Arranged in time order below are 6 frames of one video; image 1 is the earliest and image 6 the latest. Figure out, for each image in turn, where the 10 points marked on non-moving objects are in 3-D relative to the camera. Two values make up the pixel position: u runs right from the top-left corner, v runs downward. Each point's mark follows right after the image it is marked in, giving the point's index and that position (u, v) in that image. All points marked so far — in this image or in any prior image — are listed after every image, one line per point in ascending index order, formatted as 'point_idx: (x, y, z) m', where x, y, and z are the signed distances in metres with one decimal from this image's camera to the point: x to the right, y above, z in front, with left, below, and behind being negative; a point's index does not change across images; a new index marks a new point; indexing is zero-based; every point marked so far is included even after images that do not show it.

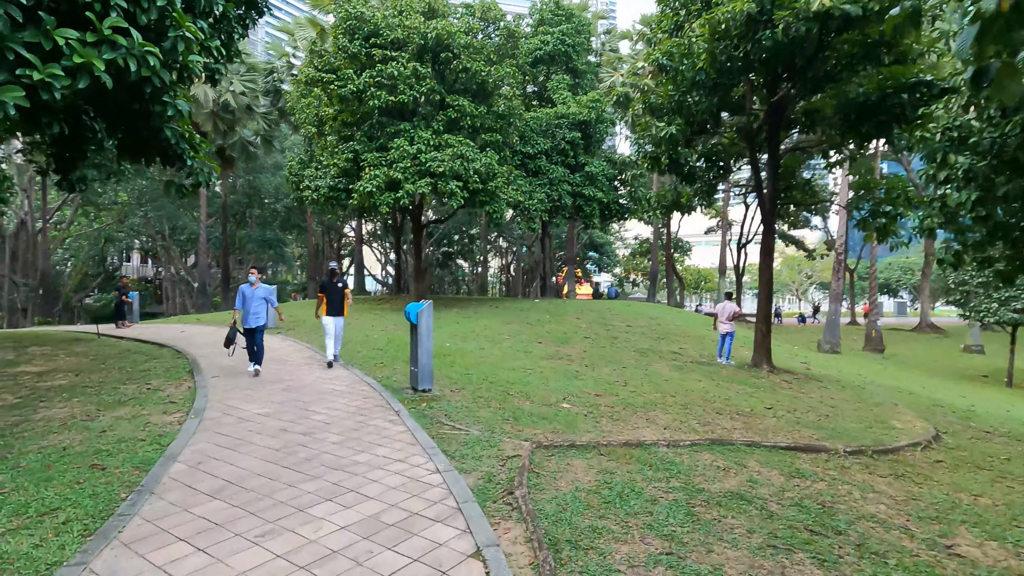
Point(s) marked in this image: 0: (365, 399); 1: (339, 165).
0: (-1.7, -1.3, +6.3) m
1: (-4.8, +3.5, +15.1) m
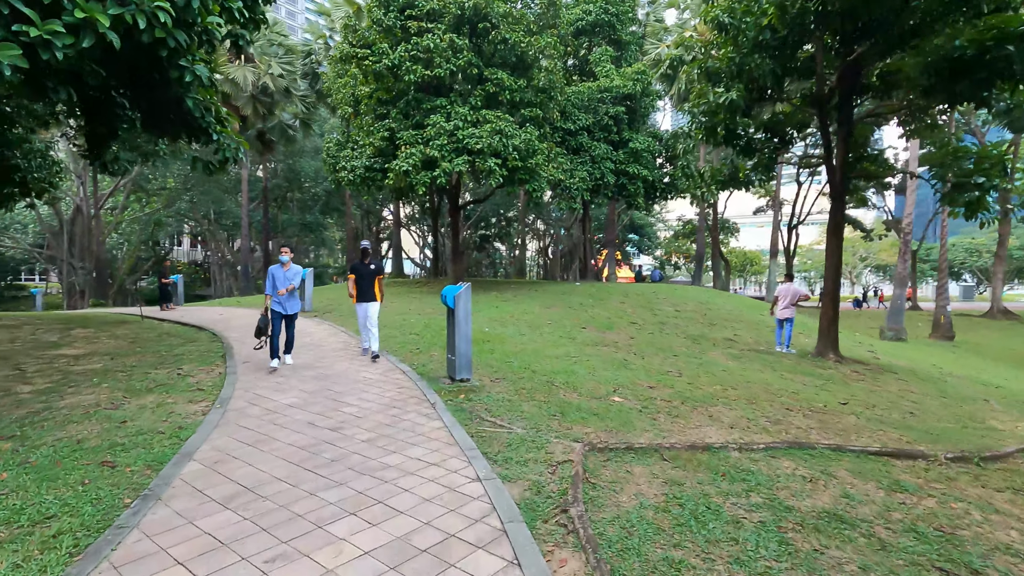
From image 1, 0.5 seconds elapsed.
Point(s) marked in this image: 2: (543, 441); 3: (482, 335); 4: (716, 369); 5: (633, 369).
0: (-1.2, -1.1, +5.9) m
1: (-3.7, +4.0, +14.7) m
2: (+0.2, -1.2, +4.3) m
3: (-0.5, -0.8, +9.1) m
4: (+3.1, -1.2, +8.1) m
5: (+1.7, -1.1, +7.6) m
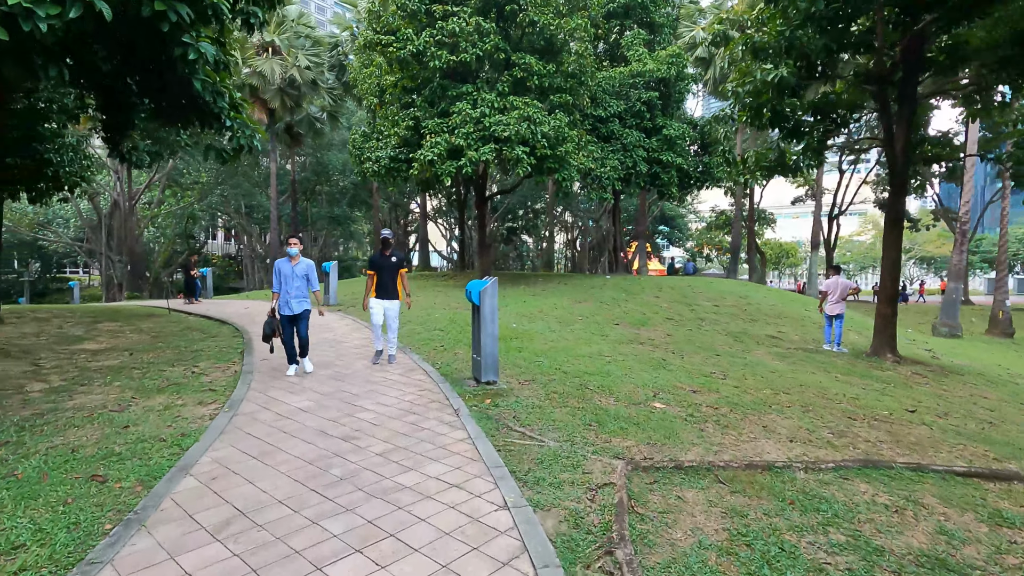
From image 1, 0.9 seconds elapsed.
0: (-0.9, -1.1, +5.4) m
1: (-3.0, +4.1, +14.4) m
2: (+0.5, -1.2, +3.8) m
3: (0.0, -0.7, +8.7) m
4: (+3.5, -1.1, +7.5) m
5: (+2.1, -1.1, +7.0) m
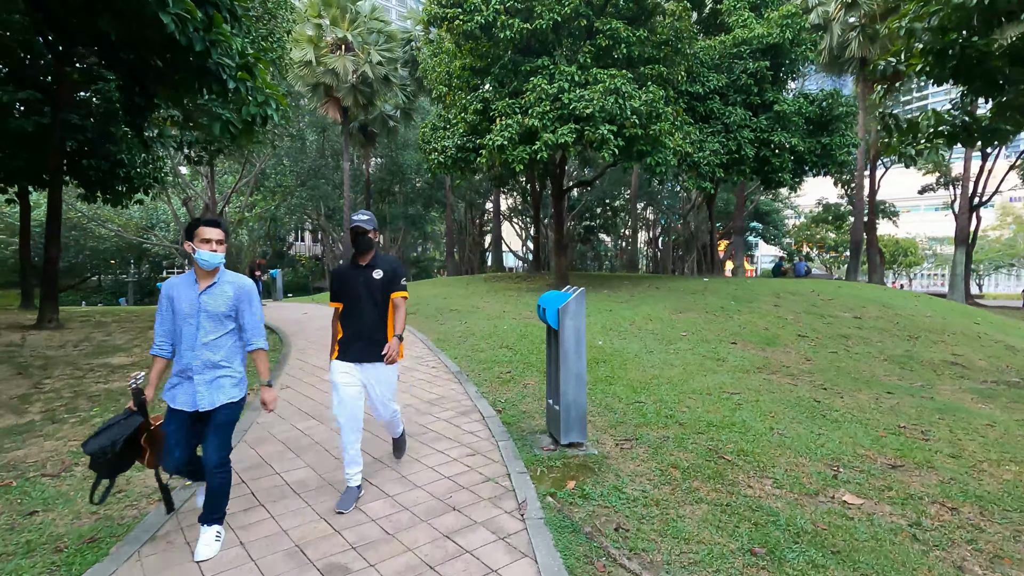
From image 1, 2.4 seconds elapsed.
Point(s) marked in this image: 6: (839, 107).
0: (-0.3, -1.2, +3.7) m
1: (-1.0, +4.0, +12.8) m
2: (+0.9, -1.3, +1.8) m
3: (+1.0, -0.8, +6.8) m
4: (+4.4, -1.3, +5.1) m
5: (+2.9, -1.2, +4.8) m
6: (+9.5, +5.3, +15.7) m
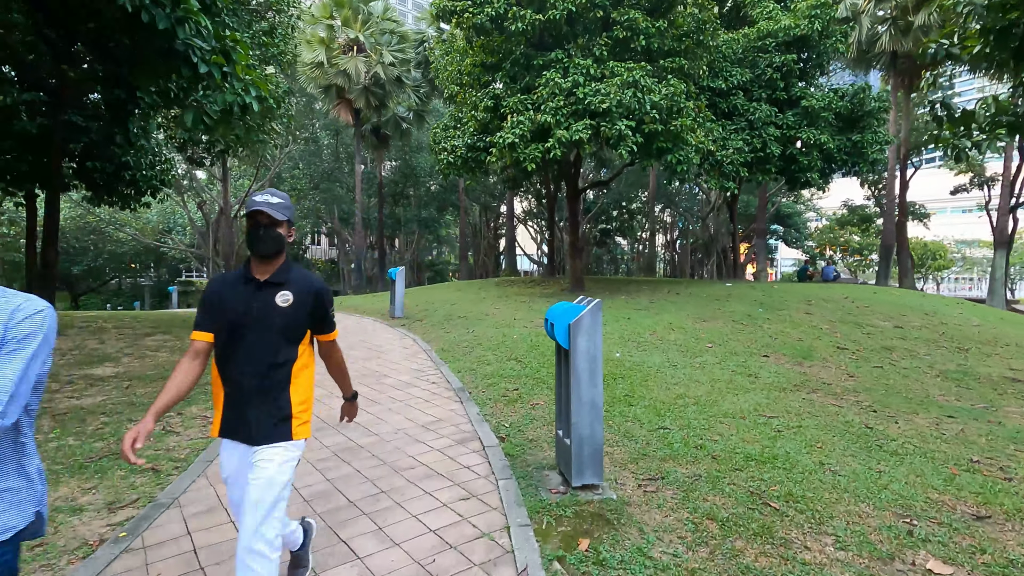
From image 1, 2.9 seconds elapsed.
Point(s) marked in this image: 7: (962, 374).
0: (-0.3, -1.2, +3.1) m
1: (-0.8, +3.9, +12.3) m
2: (+0.8, -1.4, +1.2) m
3: (+1.1, -0.9, +6.1) m
4: (+4.4, -1.3, +4.4) m
5: (+3.0, -1.3, +4.2) m
6: (+9.9, +5.1, +14.8) m
7: (+5.6, -1.1, +6.7) m
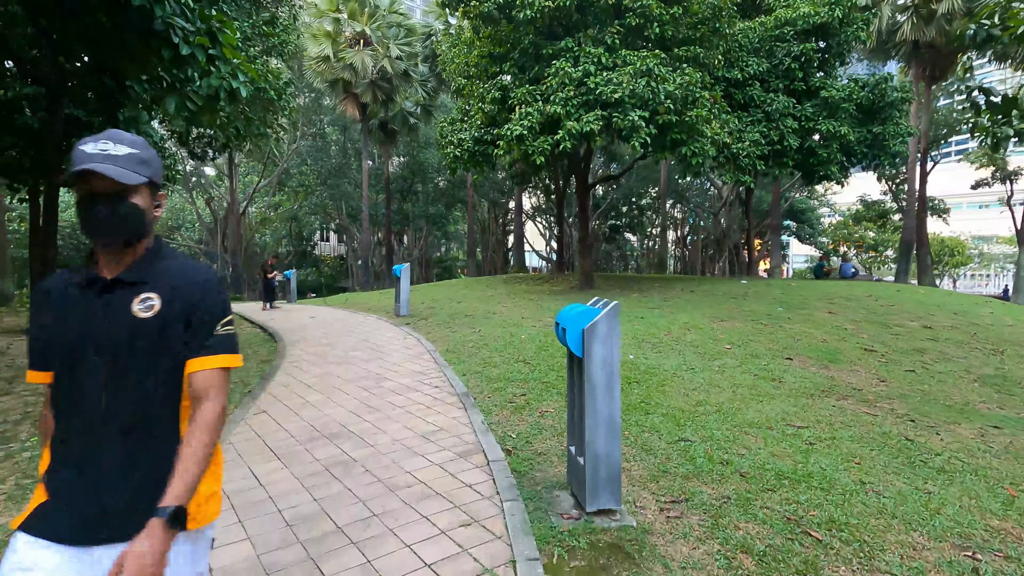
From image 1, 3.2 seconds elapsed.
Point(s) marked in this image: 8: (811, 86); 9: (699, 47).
0: (-0.2, -1.2, +2.7) m
1: (-0.6, +4.0, +11.9) m
2: (+0.8, -1.4, +0.8) m
3: (+1.2, -0.9, +5.8) m
4: (+4.5, -1.3, +3.9) m
5: (+3.0, -1.3, +3.8) m
6: (+10.1, +5.2, +14.3) m
7: (+5.7, -1.1, +6.3) m
8: (+7.6, +5.2, +13.8) m
9: (+3.9, +5.0, +11.1) m
